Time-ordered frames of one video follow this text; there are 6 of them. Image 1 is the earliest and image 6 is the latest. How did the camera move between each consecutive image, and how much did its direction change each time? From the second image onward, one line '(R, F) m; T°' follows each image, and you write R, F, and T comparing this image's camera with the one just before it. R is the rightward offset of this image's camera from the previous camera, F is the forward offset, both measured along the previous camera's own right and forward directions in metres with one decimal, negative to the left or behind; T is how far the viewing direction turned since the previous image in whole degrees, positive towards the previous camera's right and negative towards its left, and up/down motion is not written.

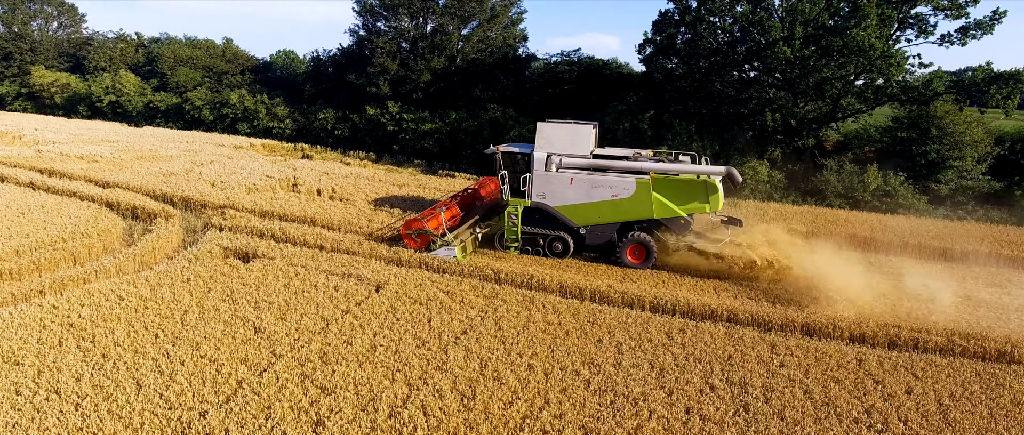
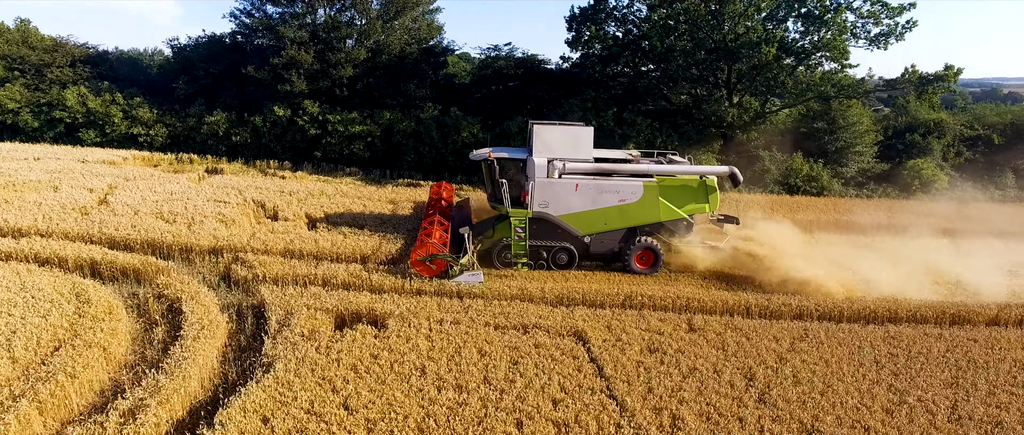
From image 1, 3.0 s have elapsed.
(-4.6, +2.0) m; +21°
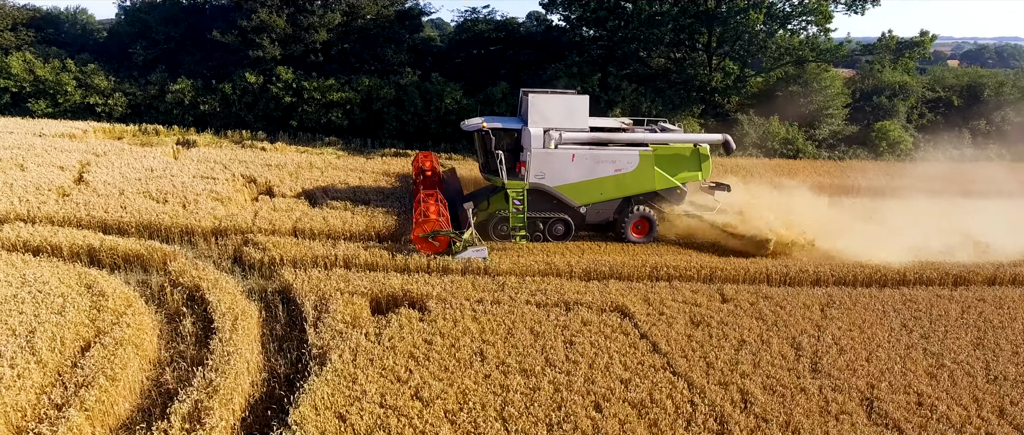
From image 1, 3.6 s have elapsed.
(-1.0, +0.2) m; +5°
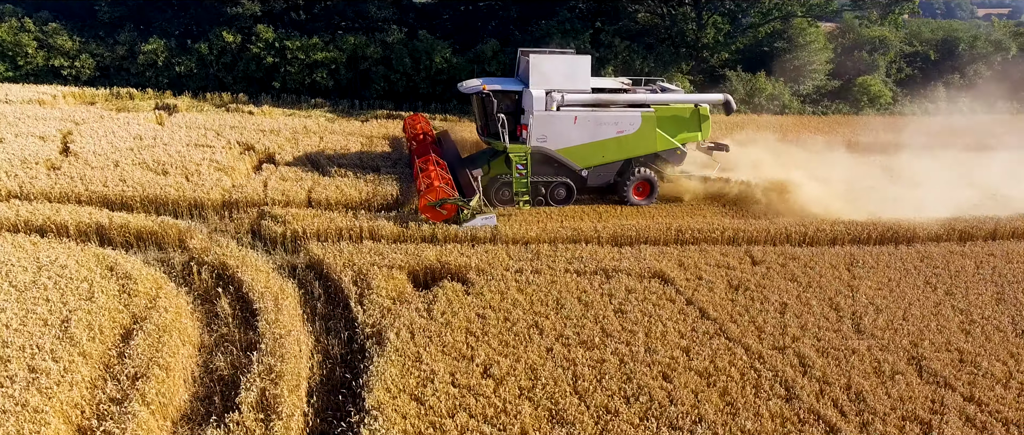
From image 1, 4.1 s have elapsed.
(-0.8, +0.2) m; +4°
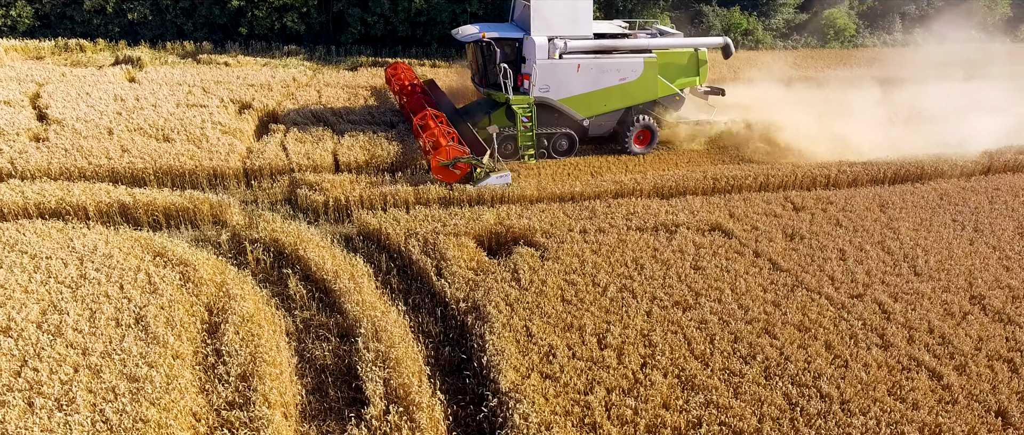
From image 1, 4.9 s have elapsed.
(-1.3, +0.3) m; +6°
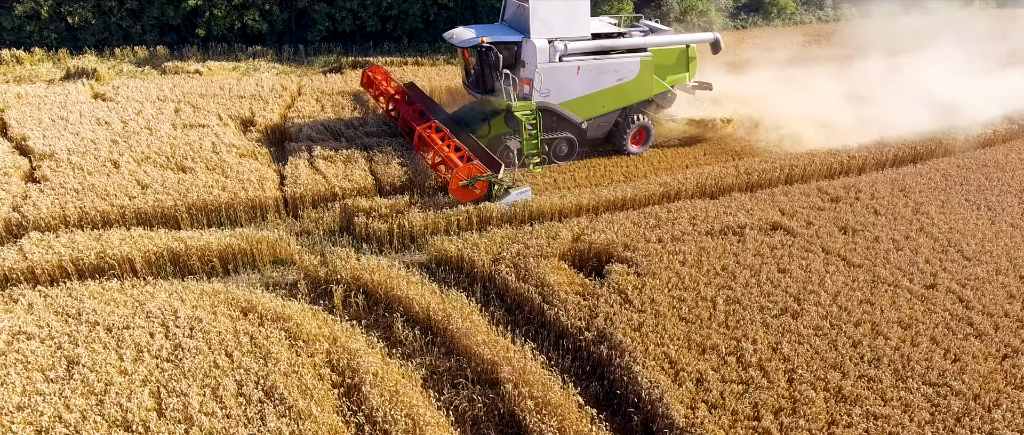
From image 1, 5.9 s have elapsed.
(-1.6, +0.3) m; +8°
